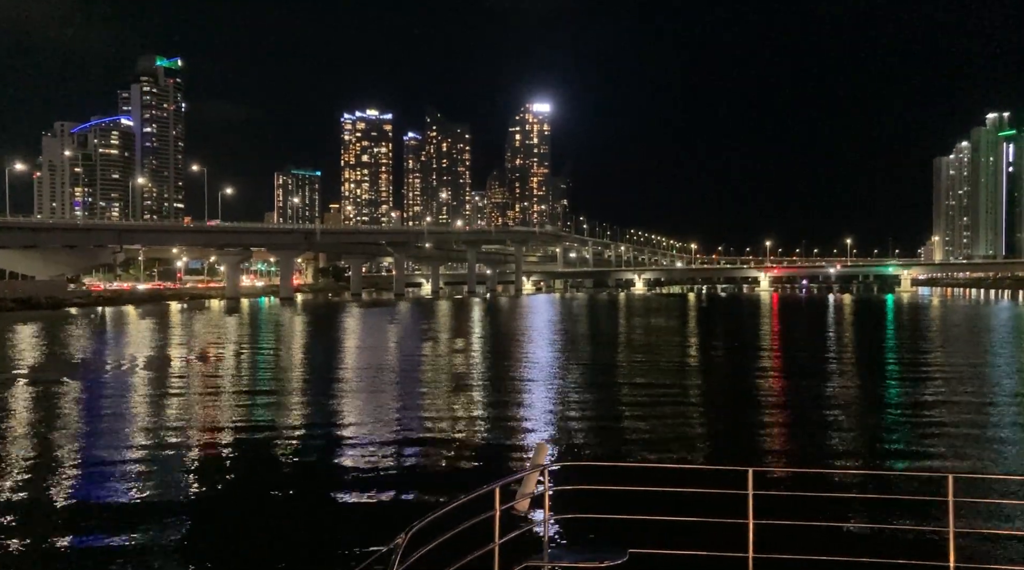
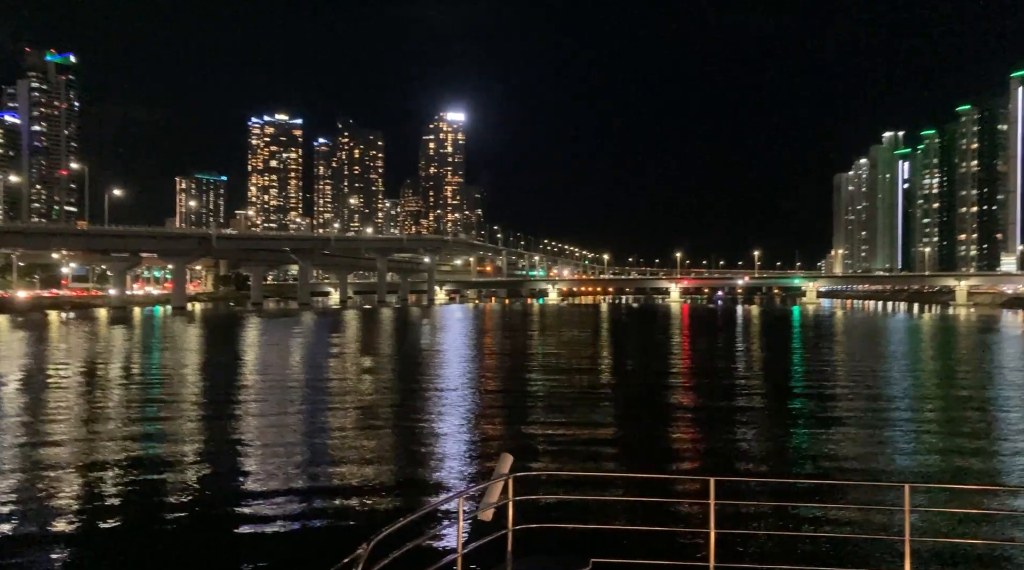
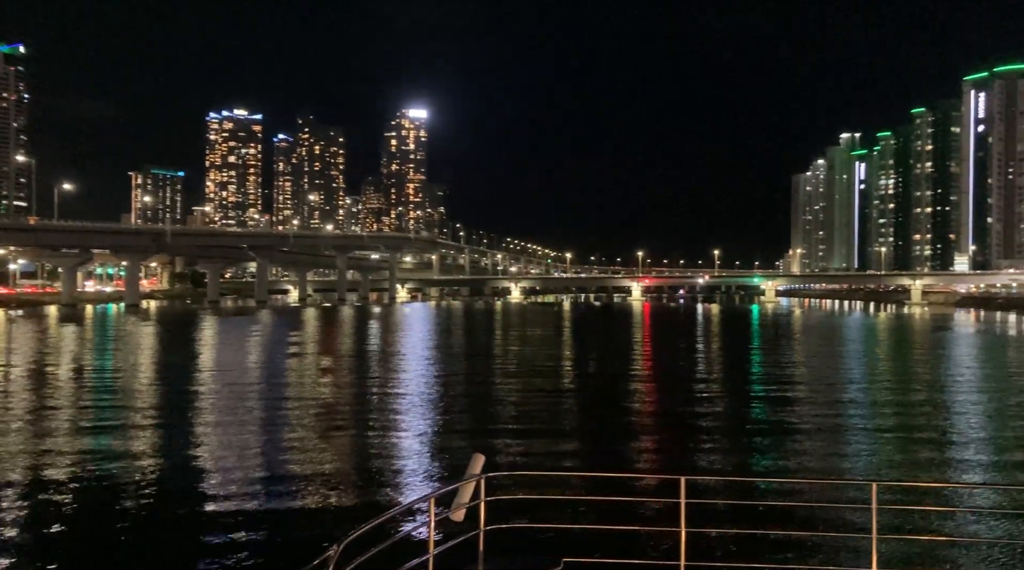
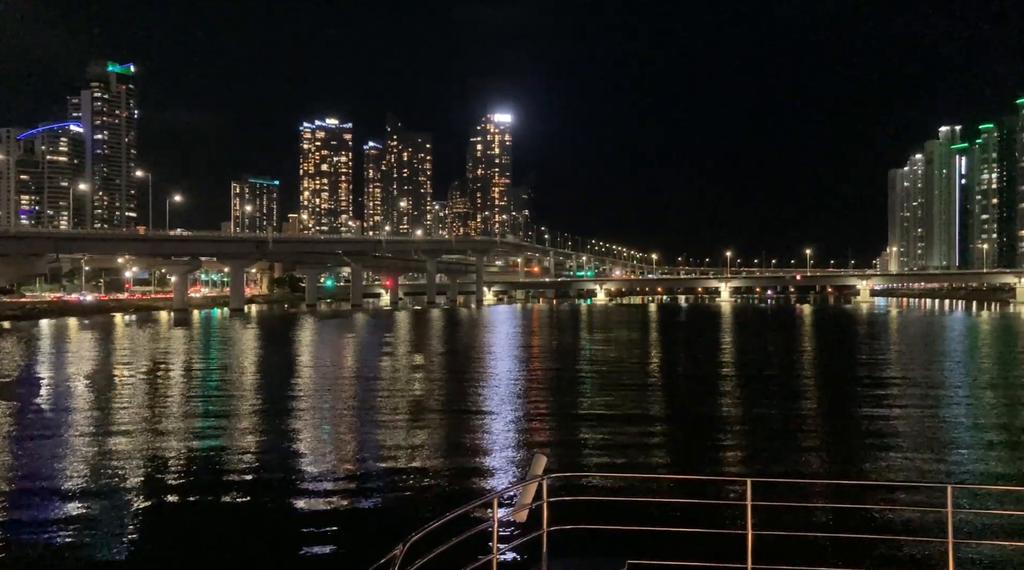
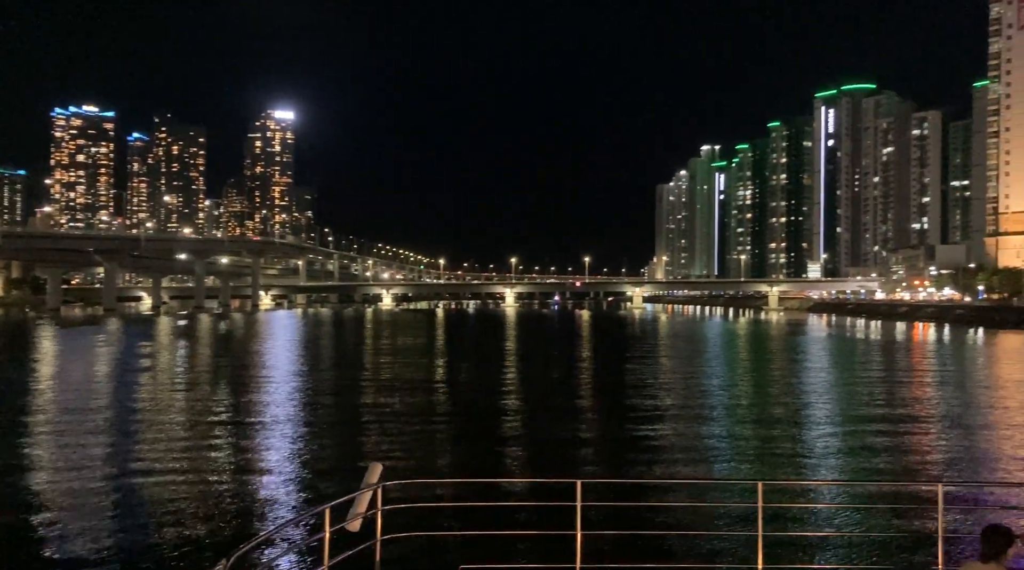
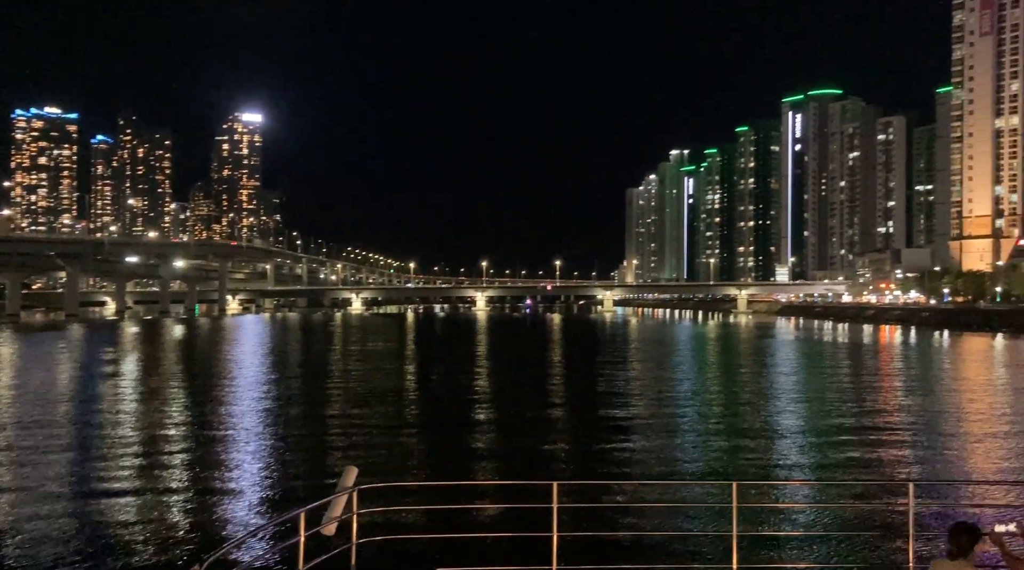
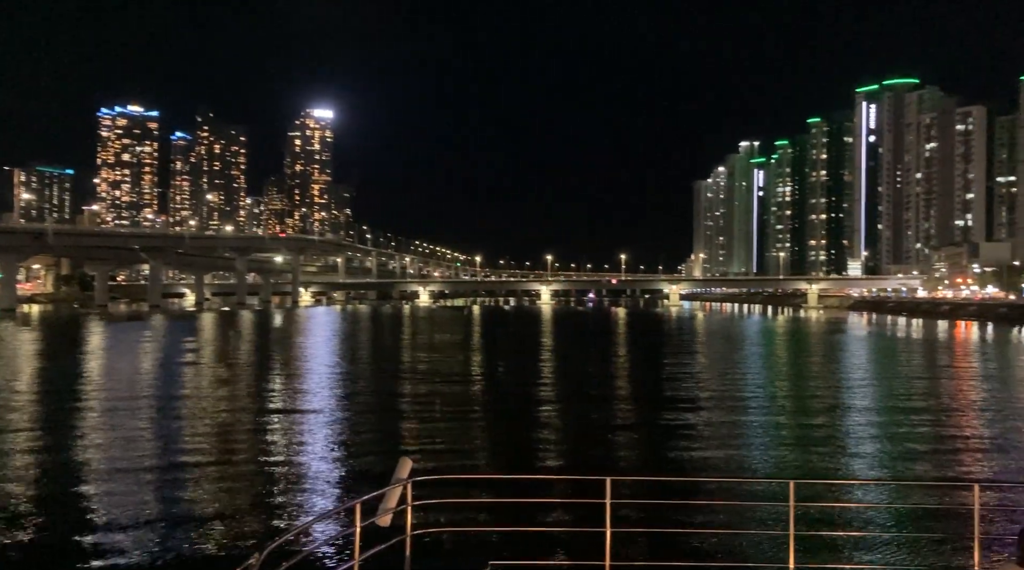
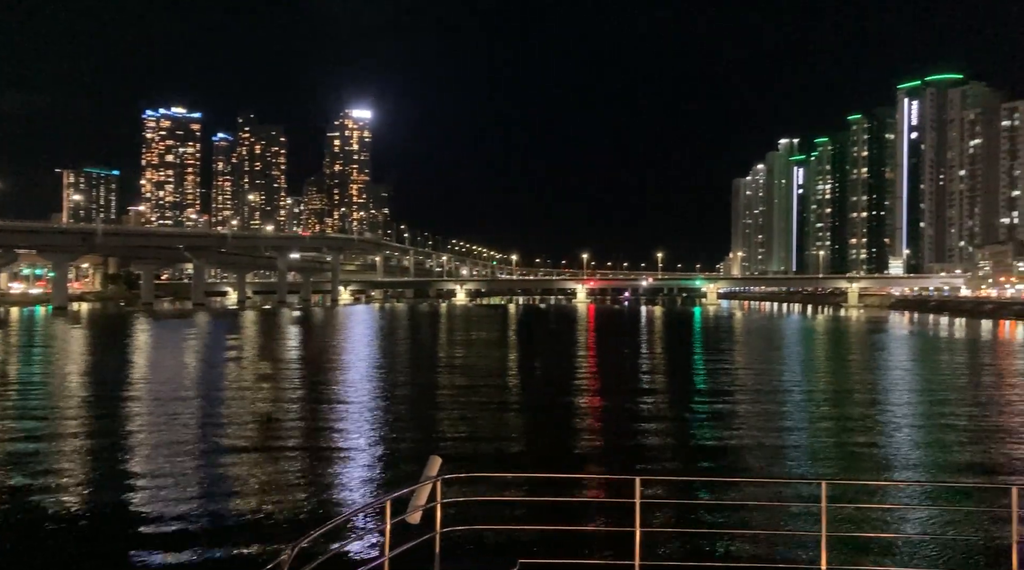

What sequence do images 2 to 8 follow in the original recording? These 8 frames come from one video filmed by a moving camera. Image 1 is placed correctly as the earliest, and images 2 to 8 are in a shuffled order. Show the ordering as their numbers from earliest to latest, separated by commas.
4, 2, 3, 8, 7, 5, 6
